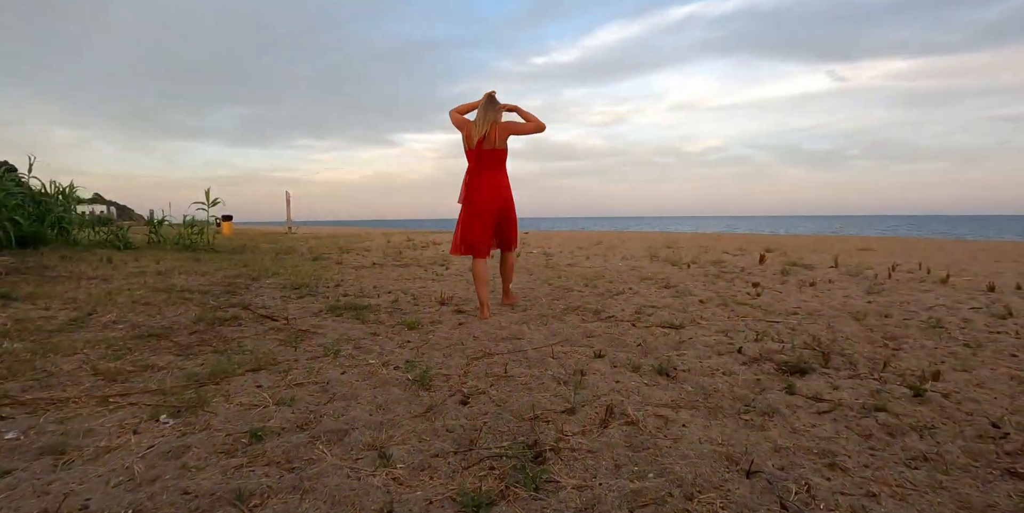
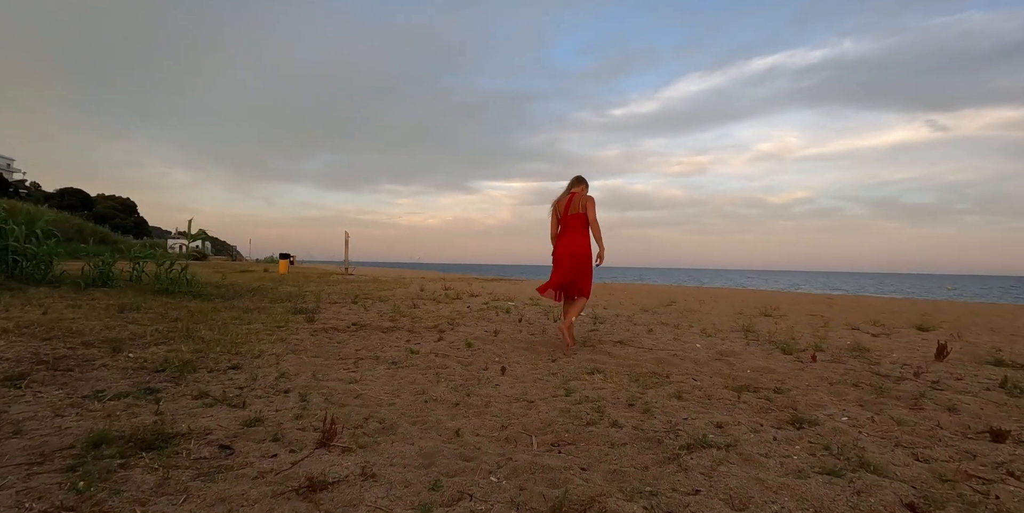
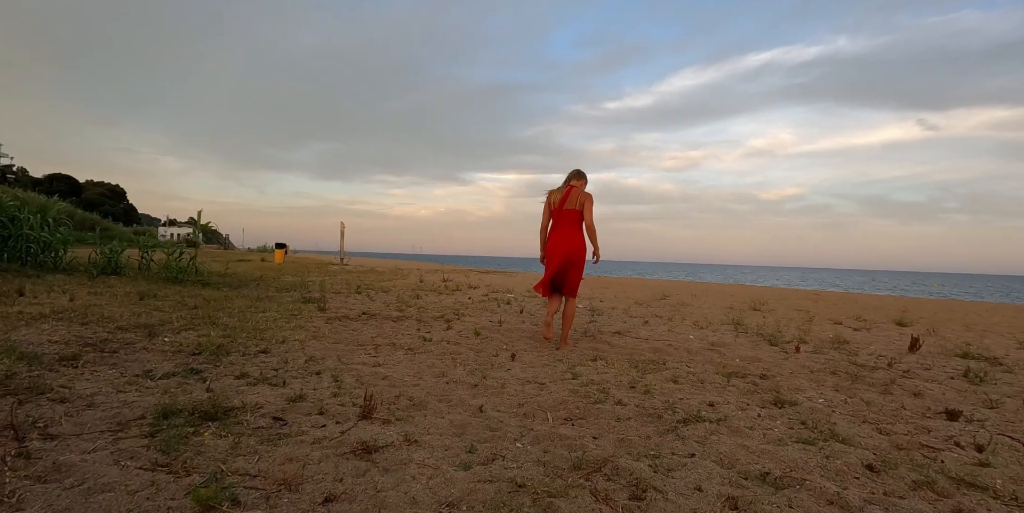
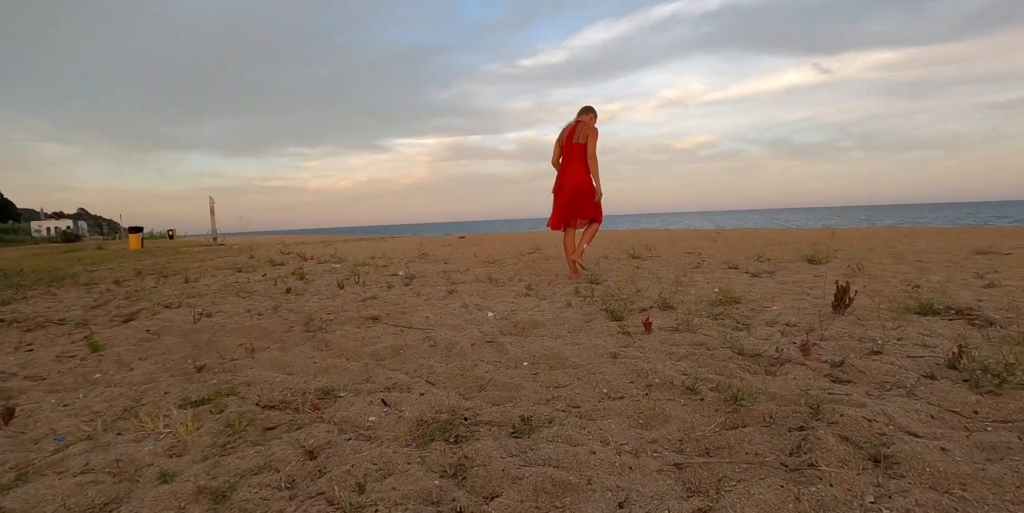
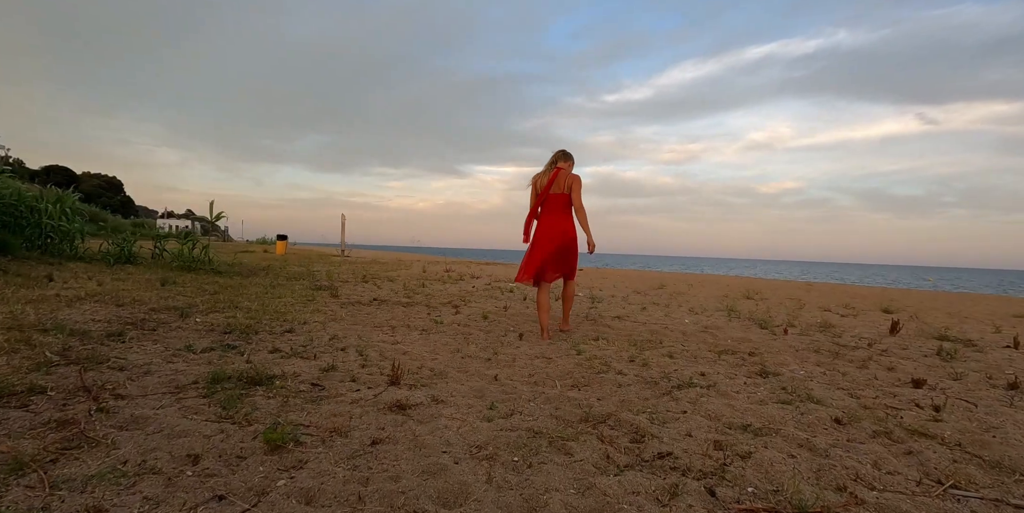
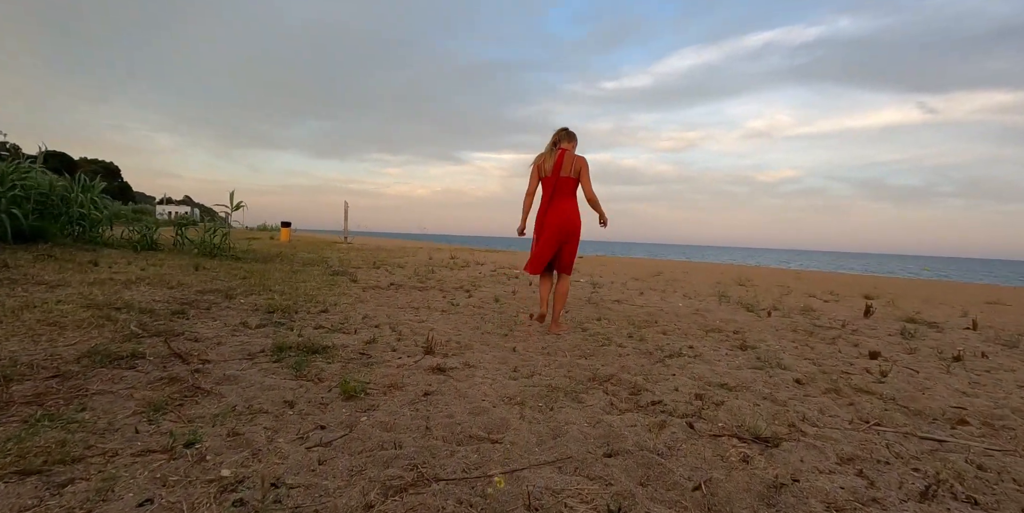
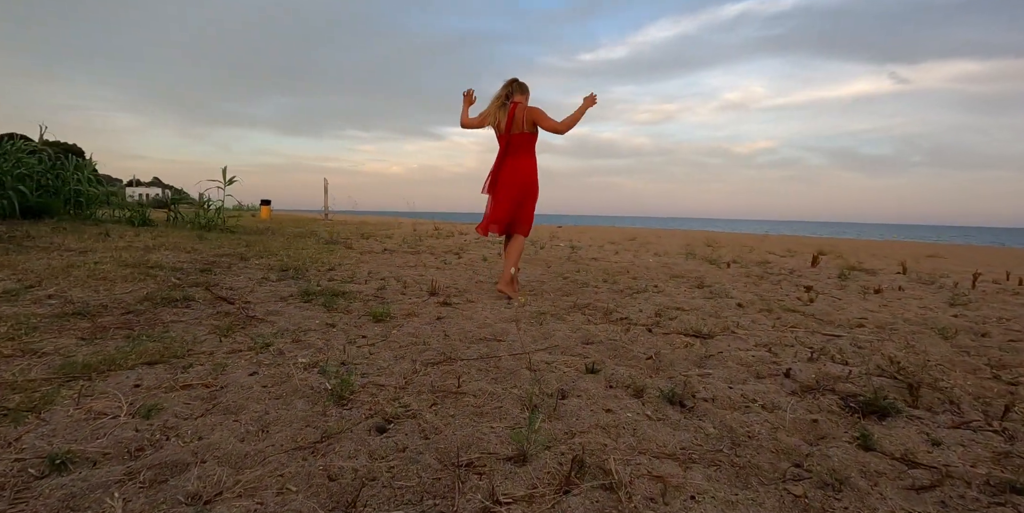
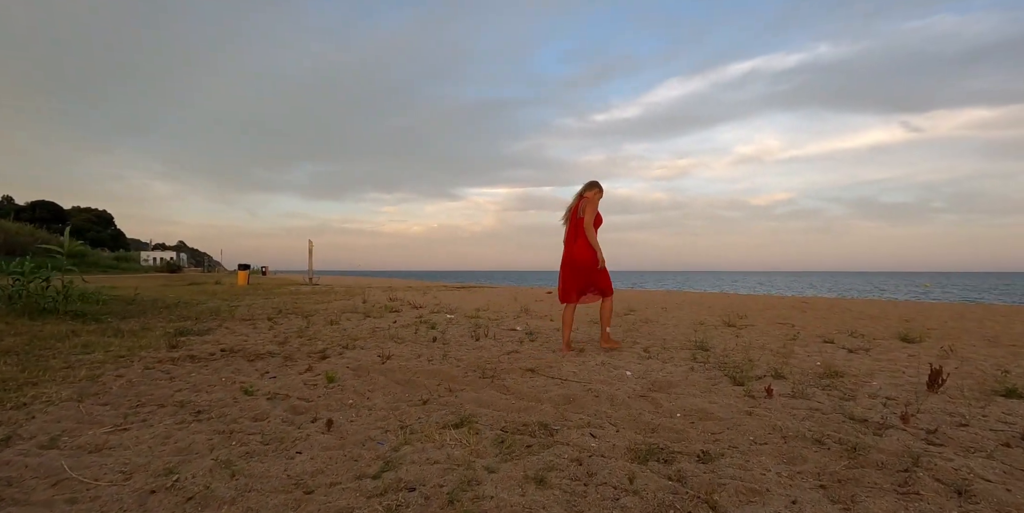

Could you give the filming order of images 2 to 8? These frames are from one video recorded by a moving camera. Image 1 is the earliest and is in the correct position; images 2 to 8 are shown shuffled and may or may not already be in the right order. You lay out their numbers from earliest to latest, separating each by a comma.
7, 6, 5, 3, 2, 8, 4
